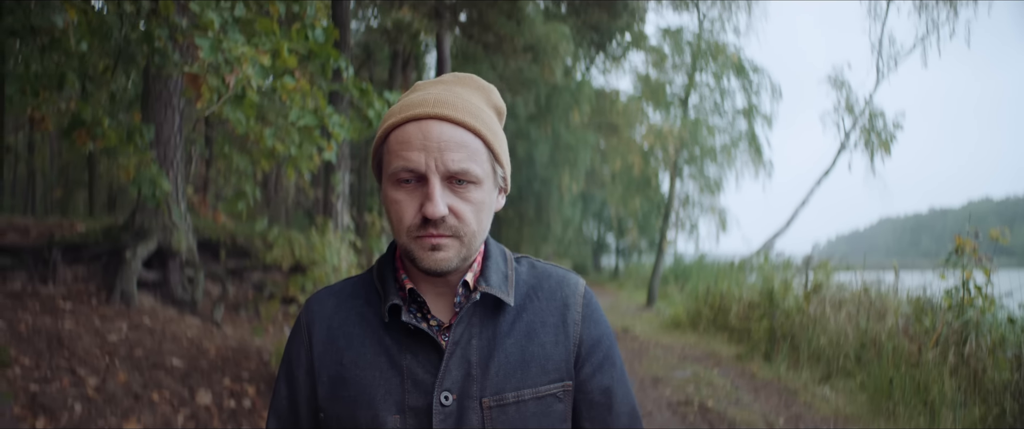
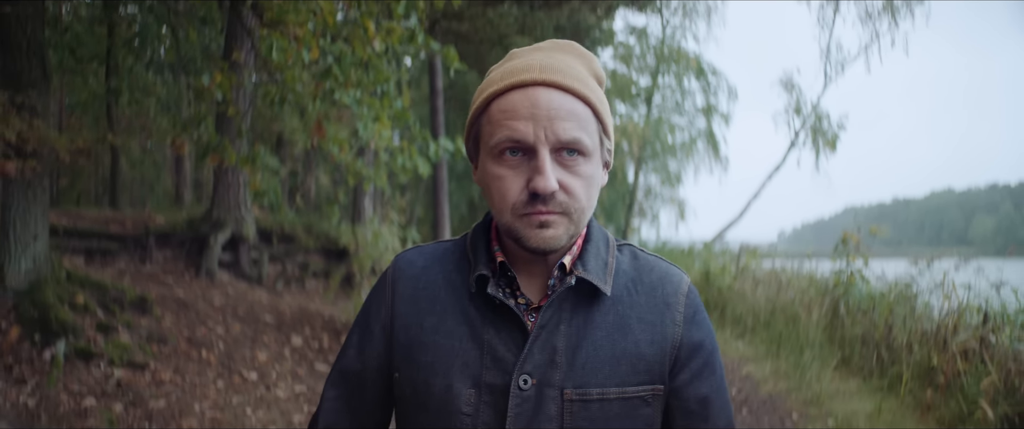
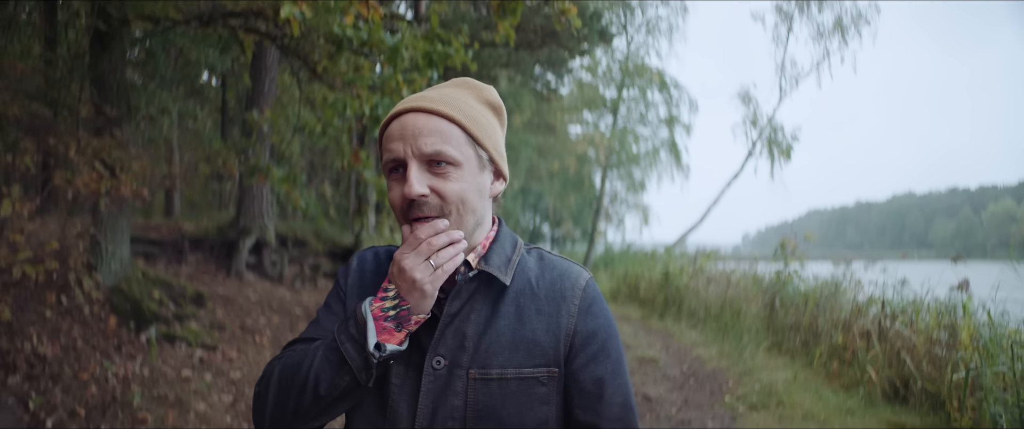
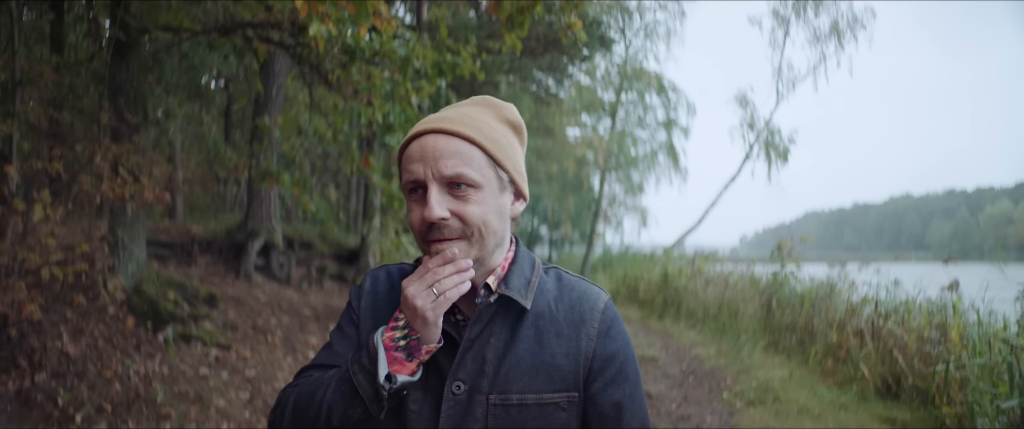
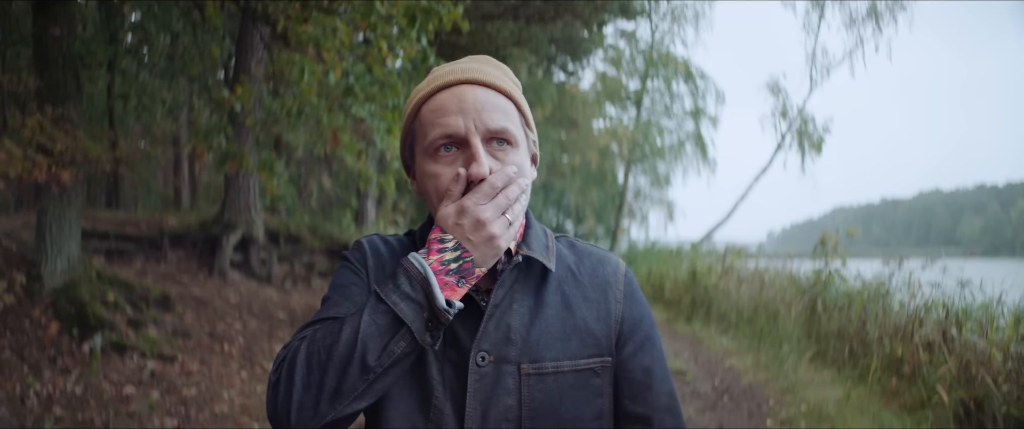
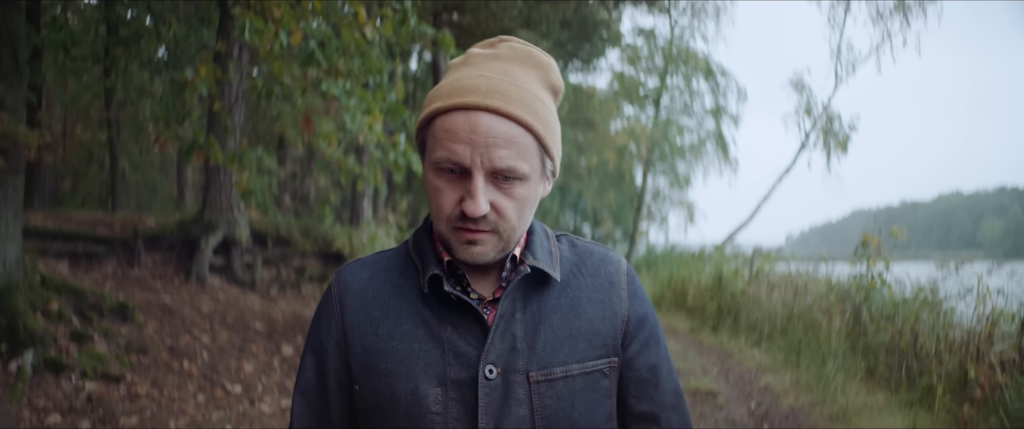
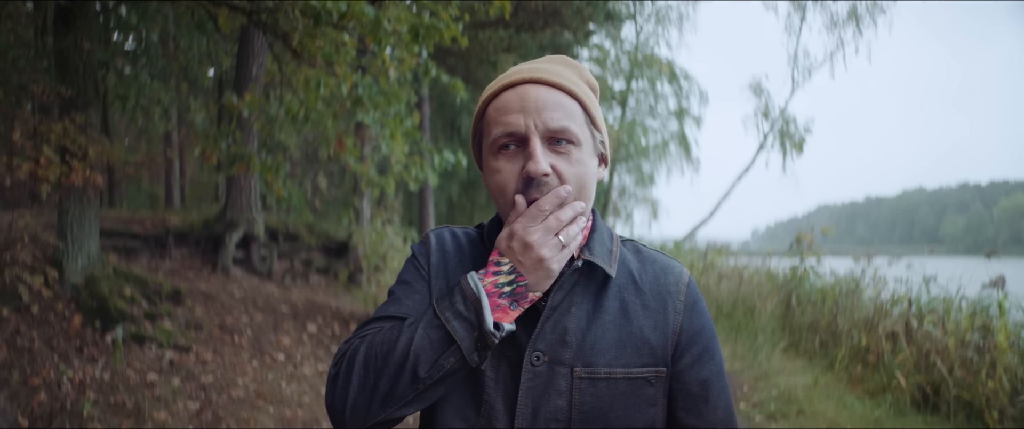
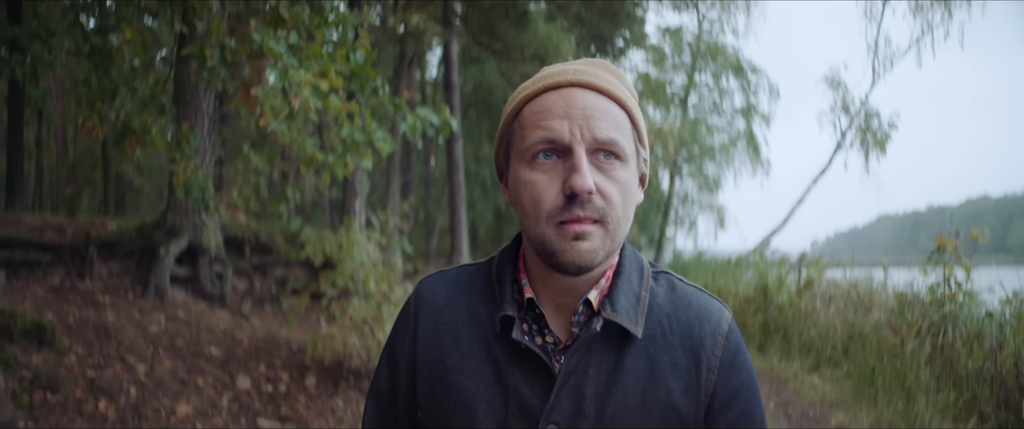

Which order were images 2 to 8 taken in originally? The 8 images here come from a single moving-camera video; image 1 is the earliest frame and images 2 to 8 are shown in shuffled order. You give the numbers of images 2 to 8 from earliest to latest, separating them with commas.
8, 6, 2, 5, 7, 3, 4
